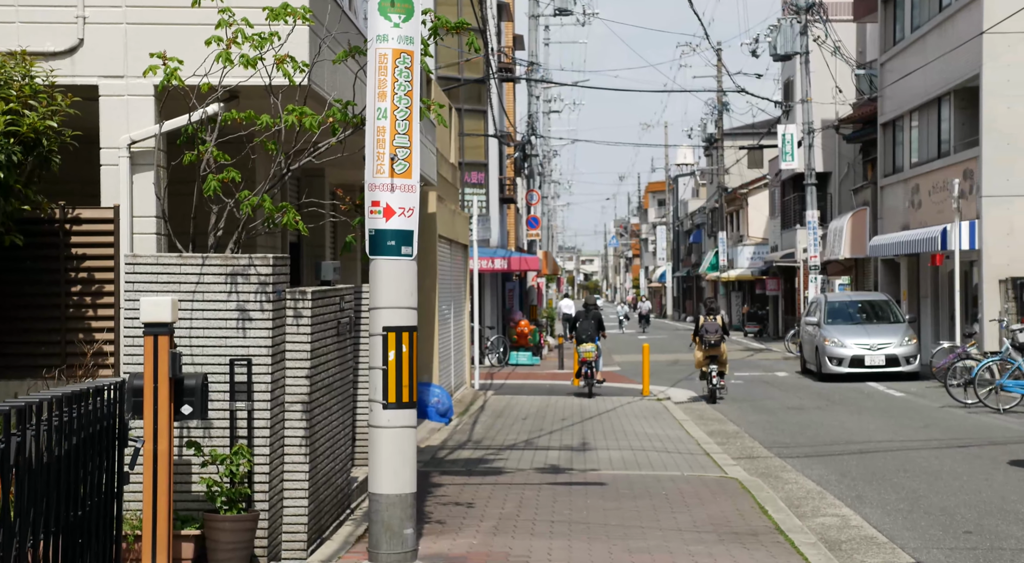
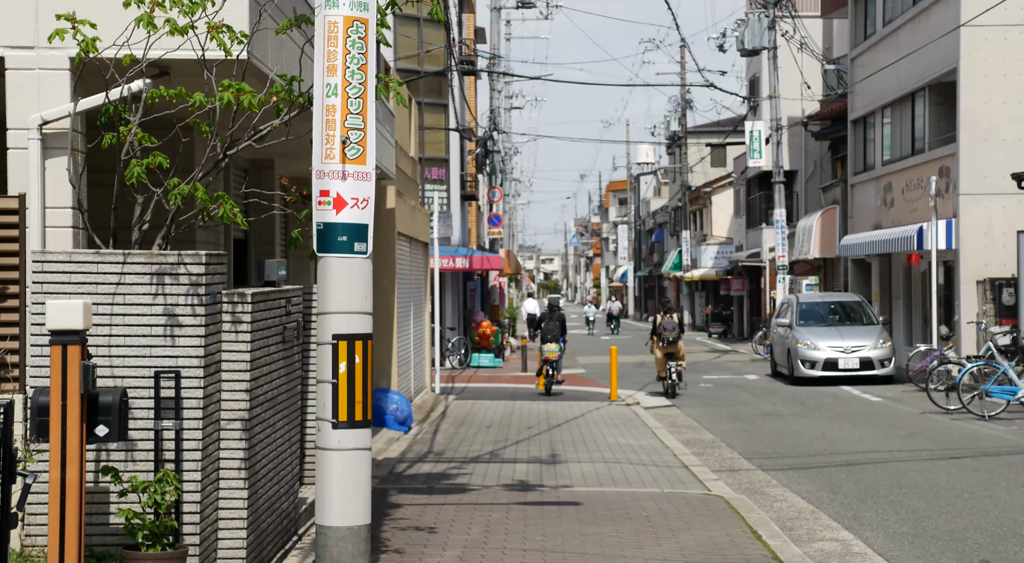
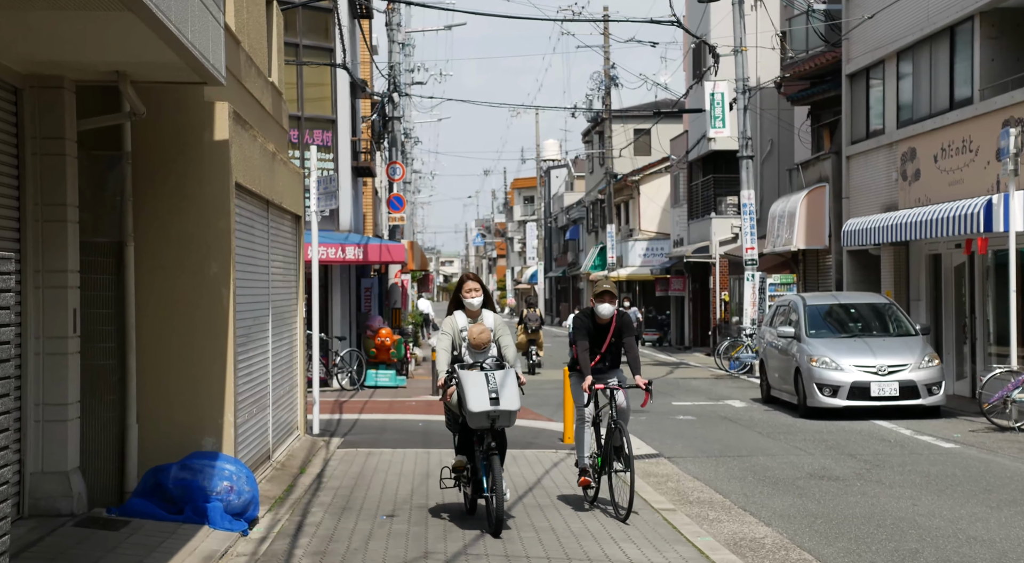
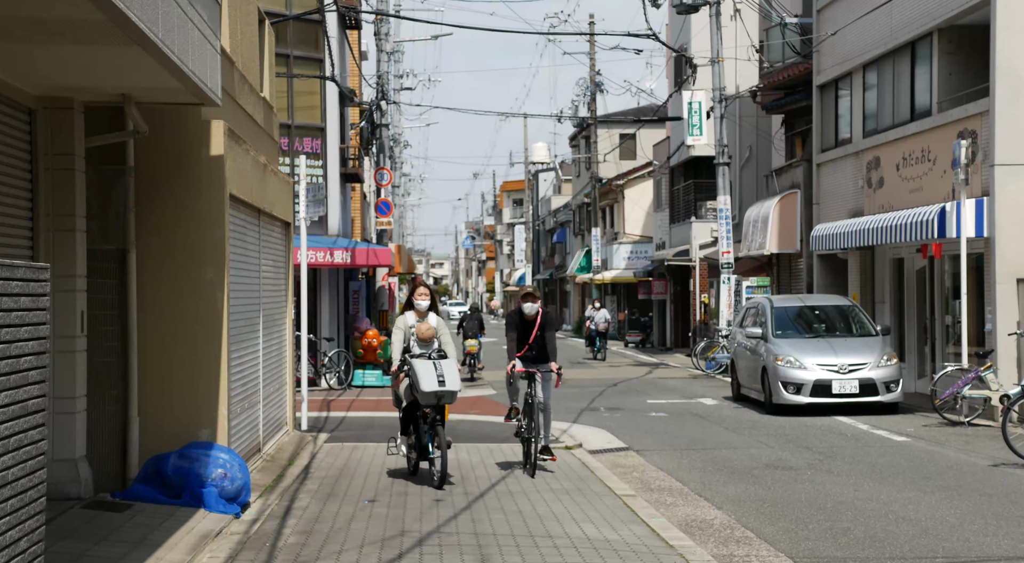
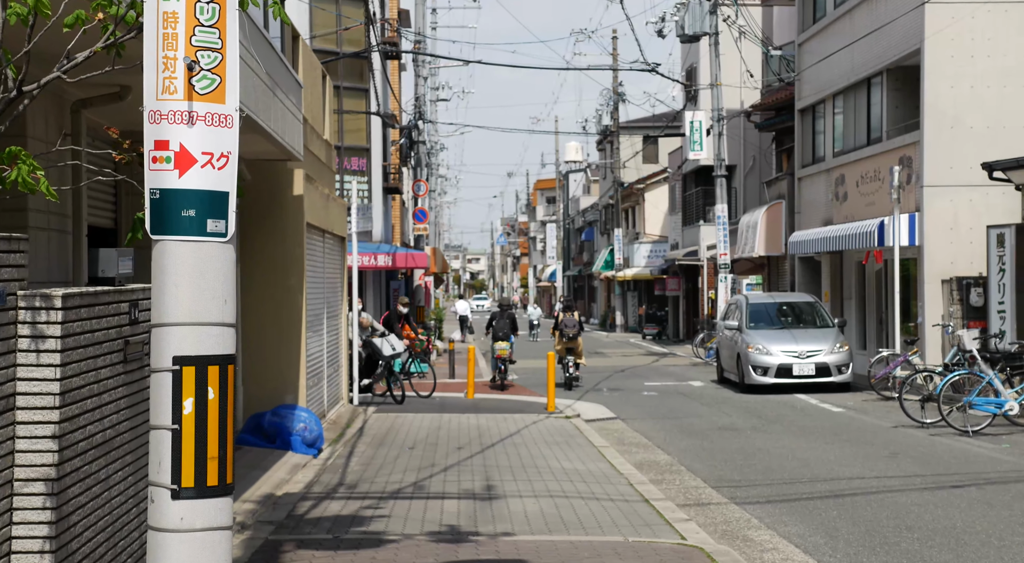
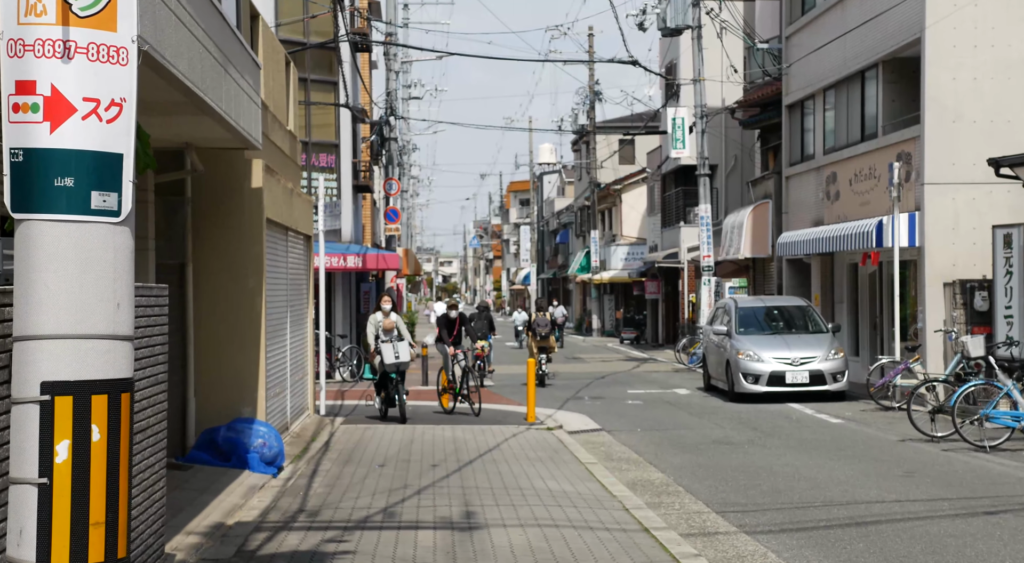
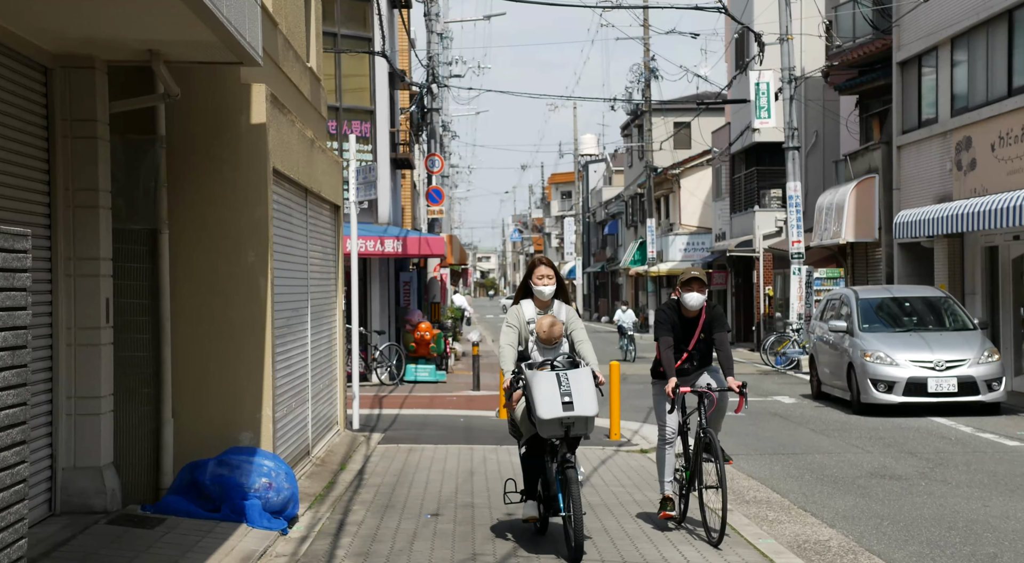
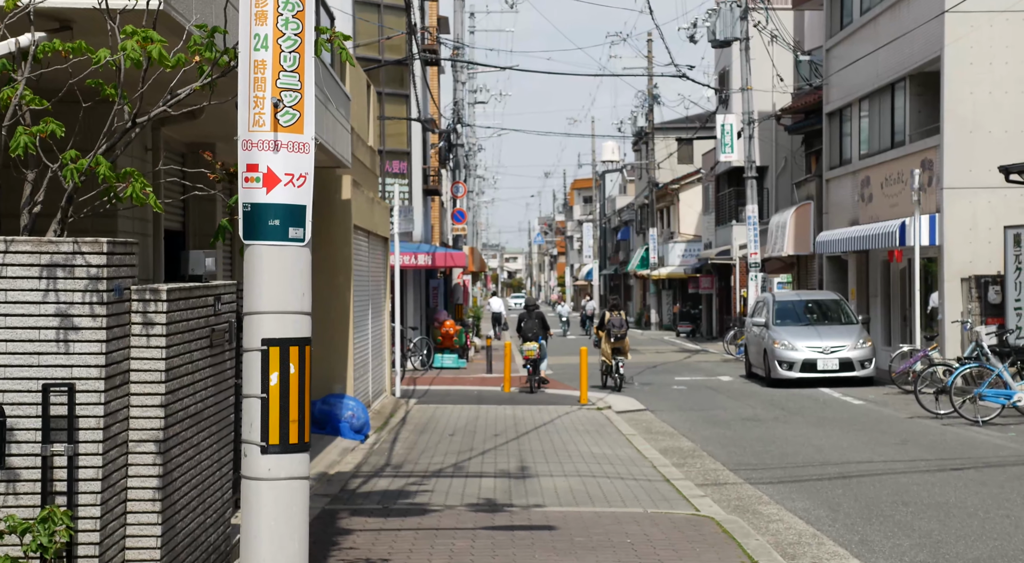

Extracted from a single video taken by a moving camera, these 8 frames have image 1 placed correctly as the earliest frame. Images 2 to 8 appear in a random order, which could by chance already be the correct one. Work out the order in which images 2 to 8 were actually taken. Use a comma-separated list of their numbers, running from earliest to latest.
2, 8, 5, 6, 4, 3, 7
